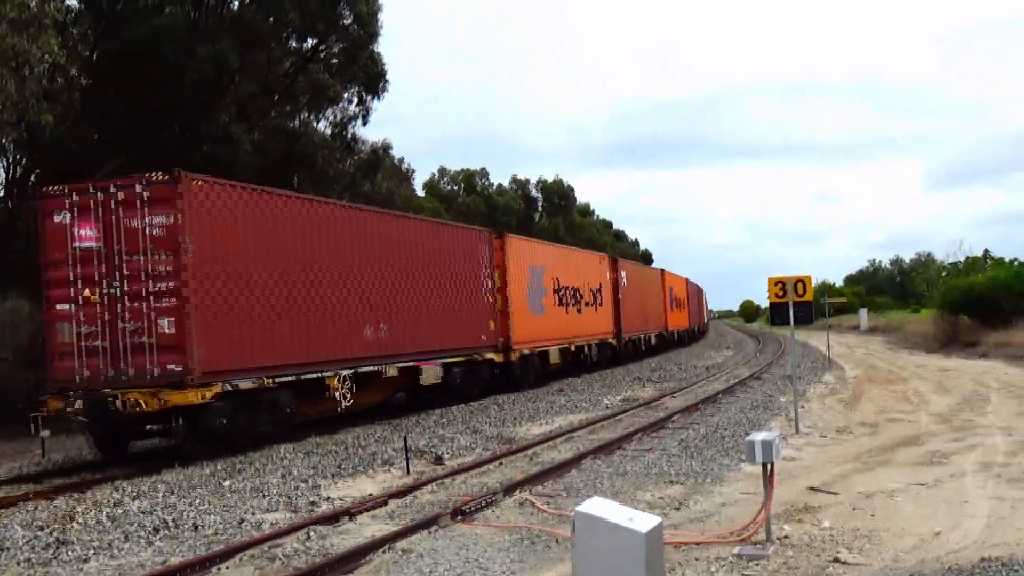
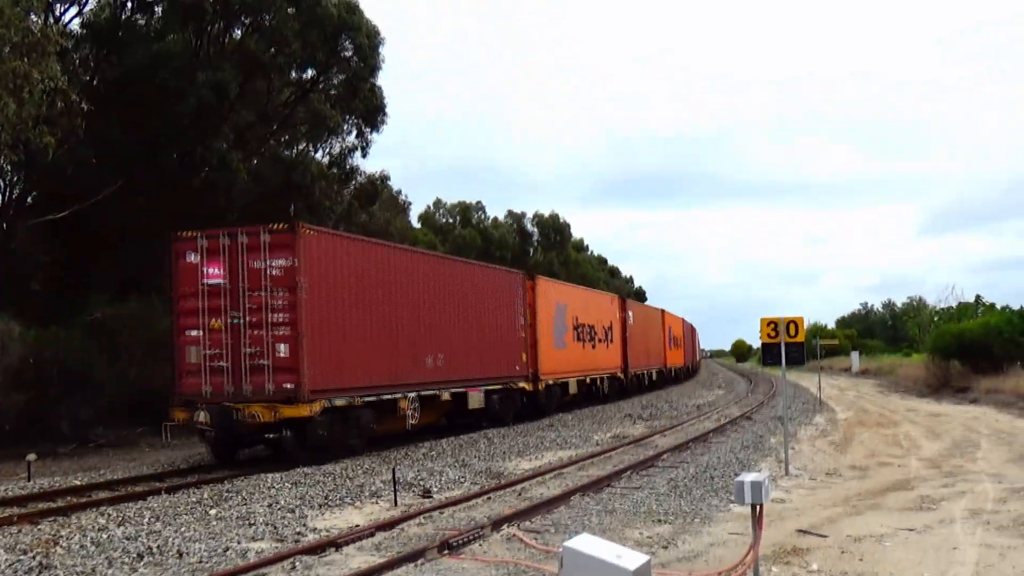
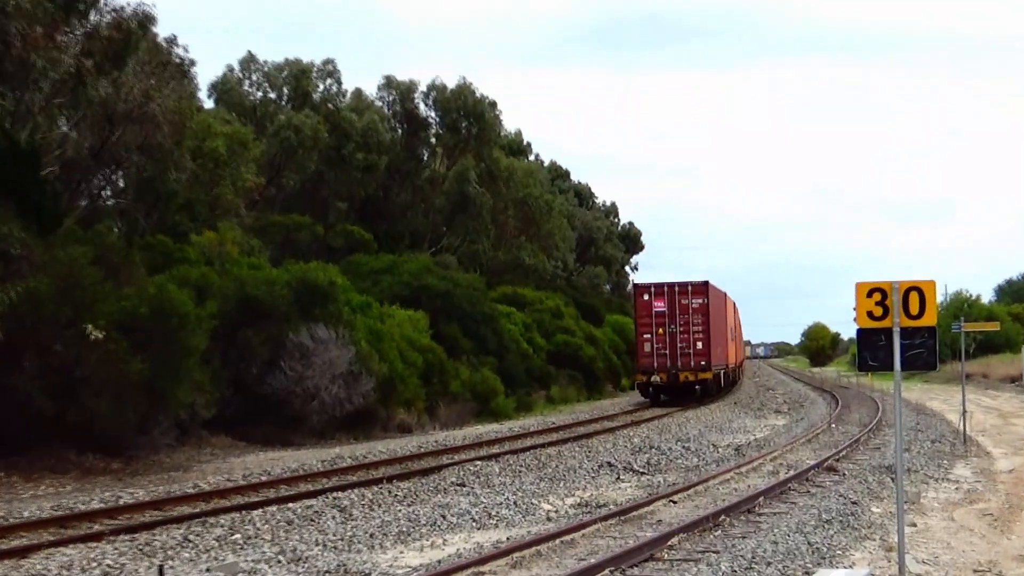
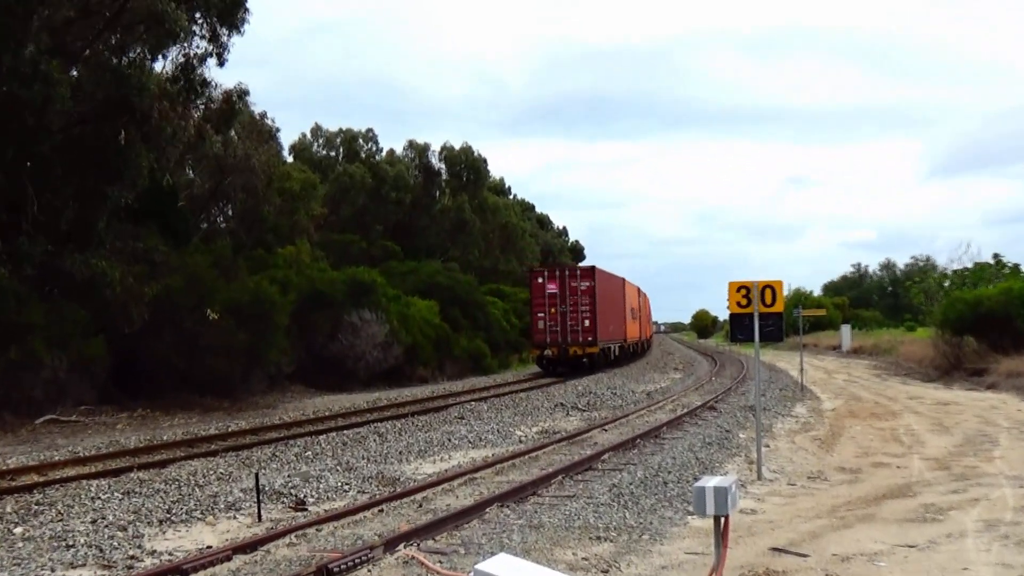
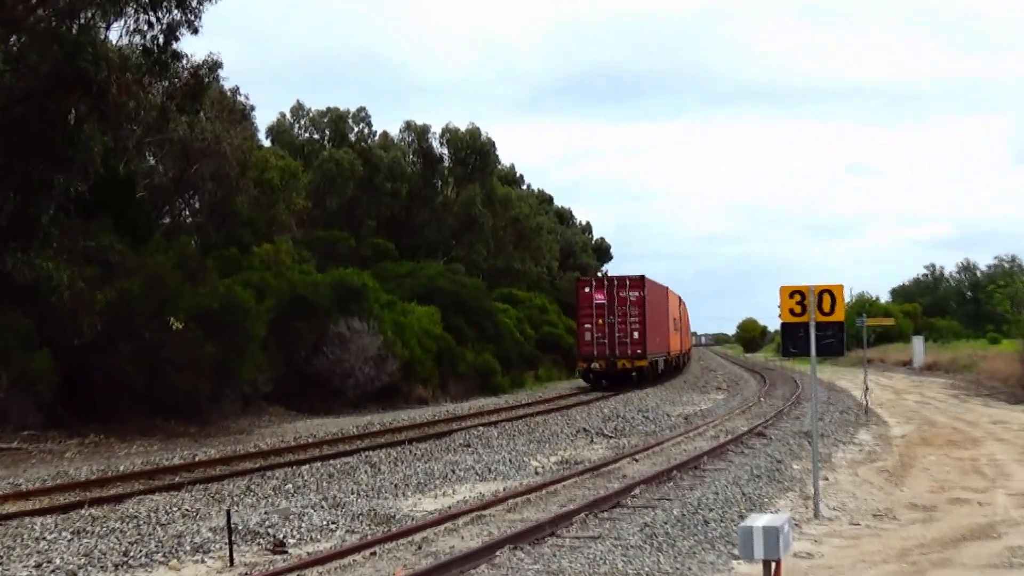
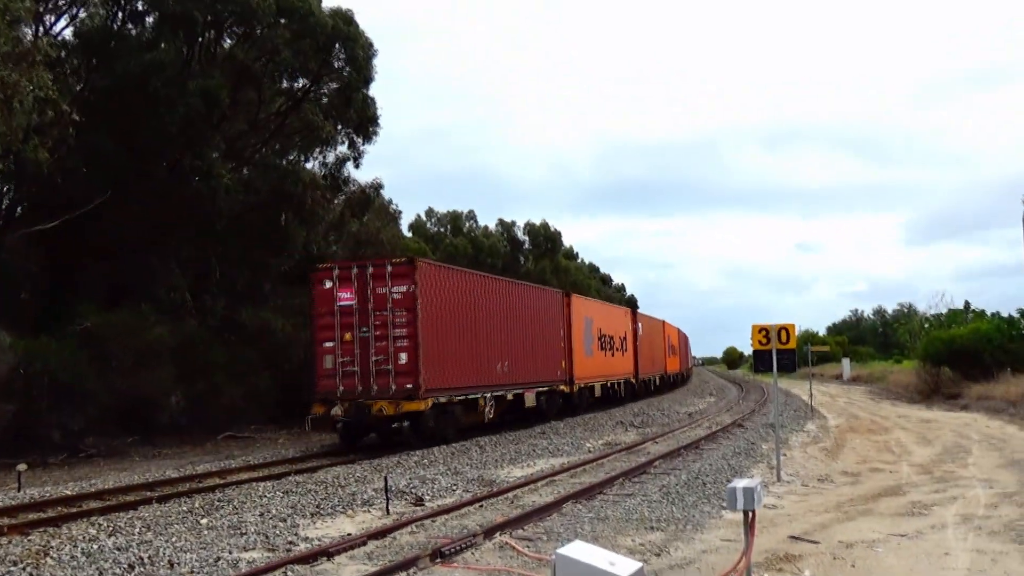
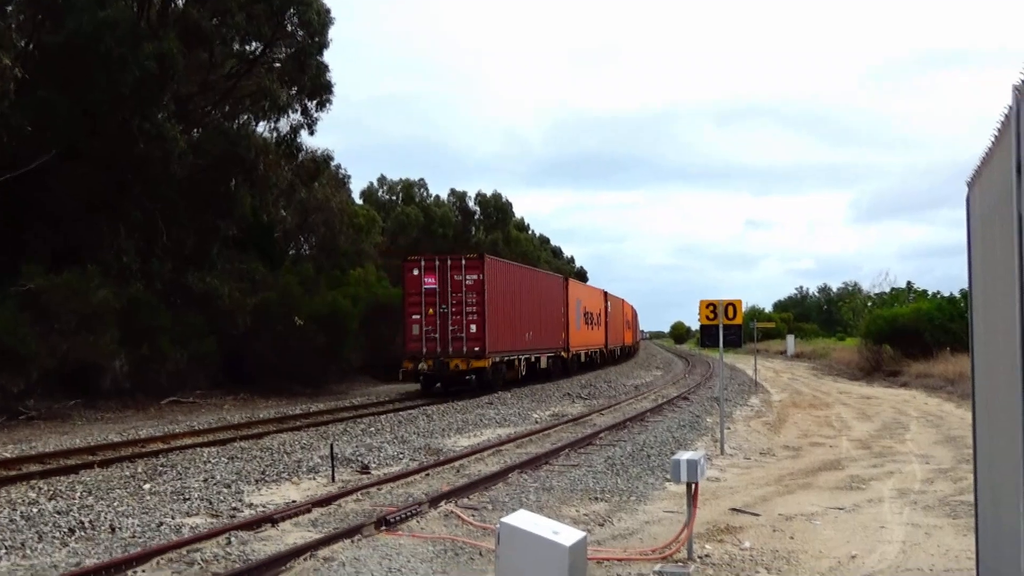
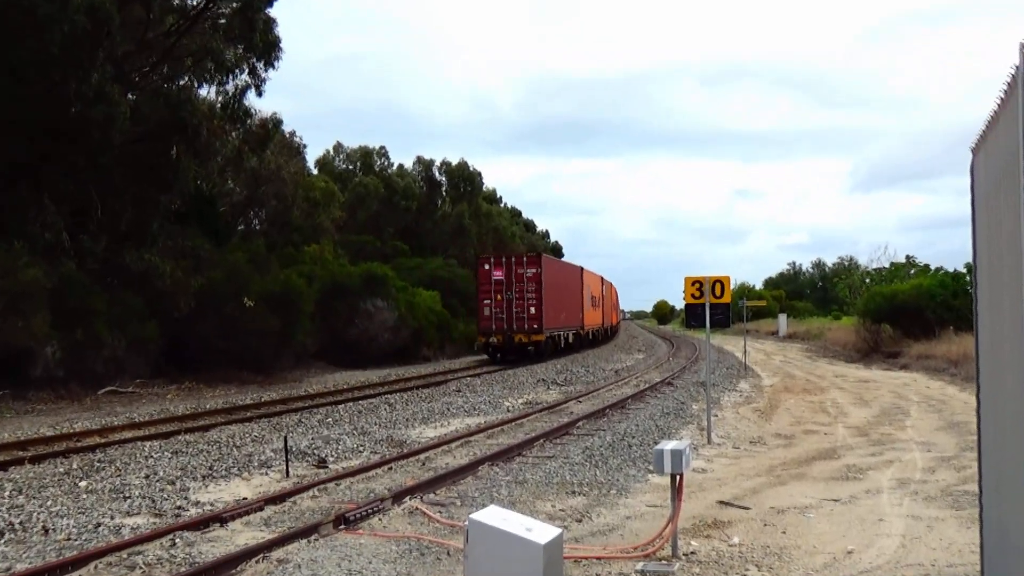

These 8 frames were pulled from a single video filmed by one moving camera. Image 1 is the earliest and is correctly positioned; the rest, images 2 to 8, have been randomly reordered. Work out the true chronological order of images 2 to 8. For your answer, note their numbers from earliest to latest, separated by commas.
2, 6, 7, 8, 4, 5, 3
